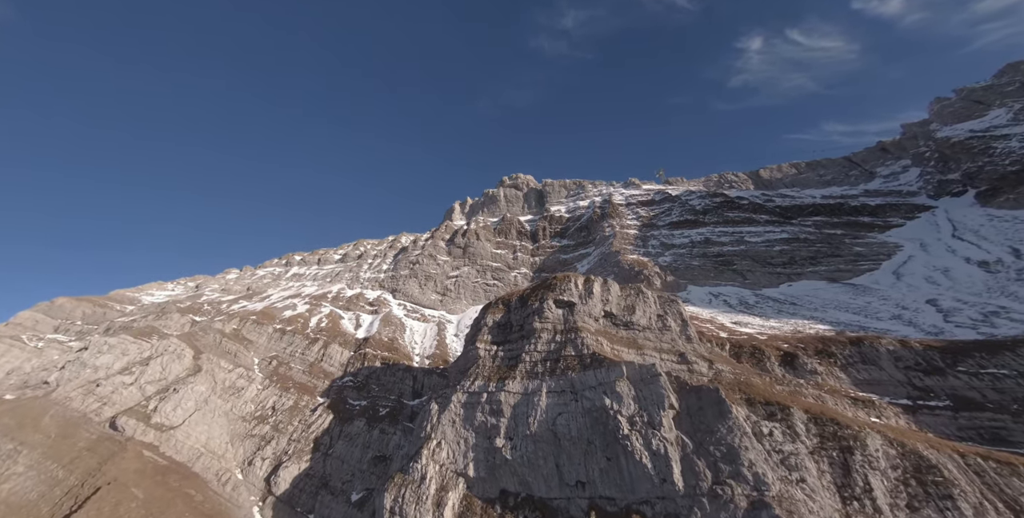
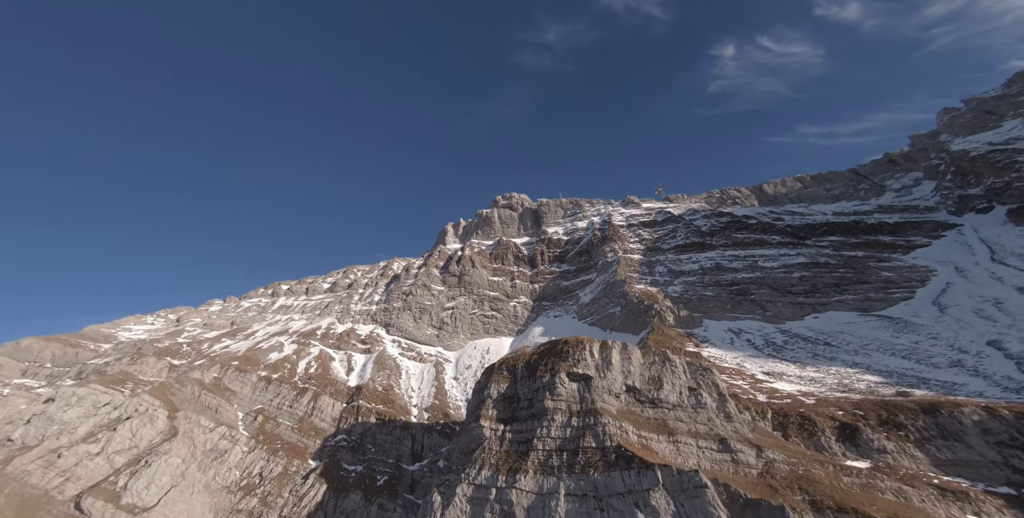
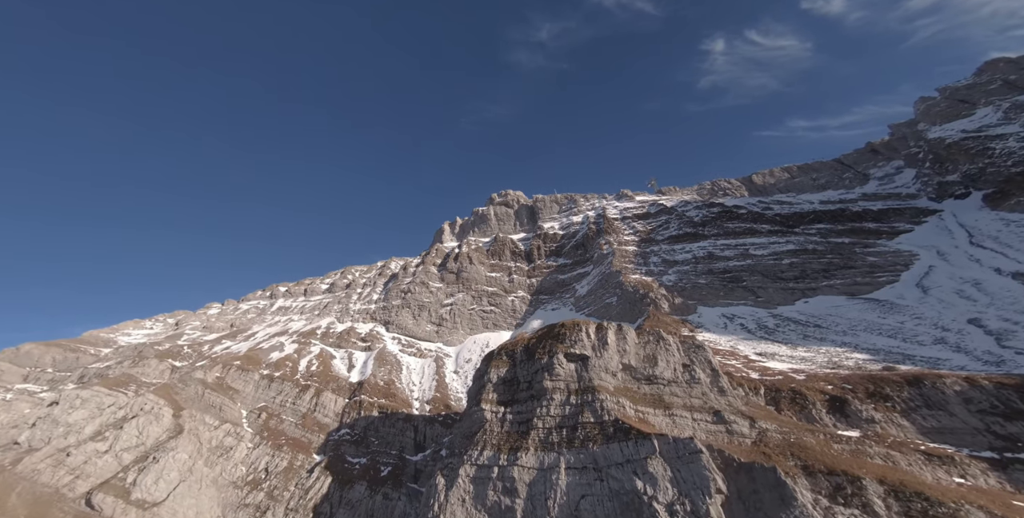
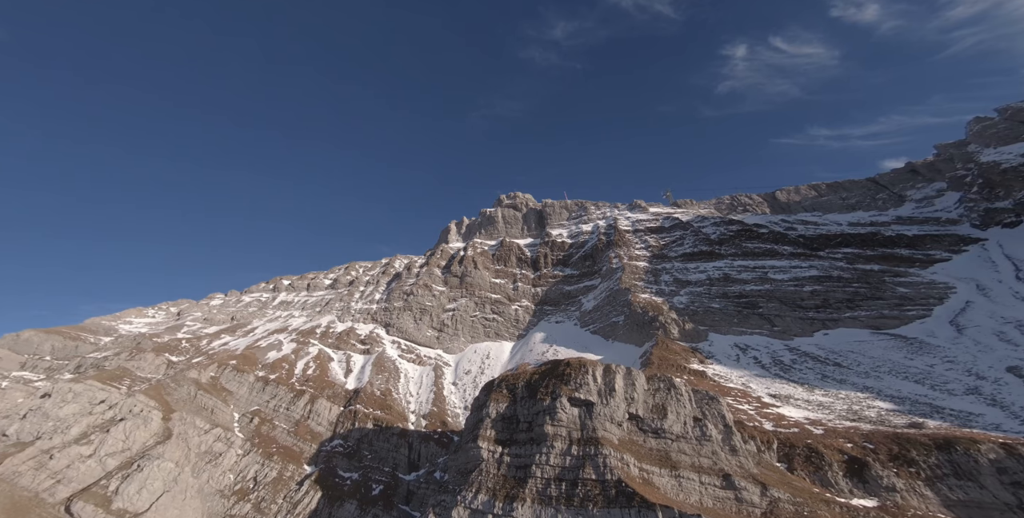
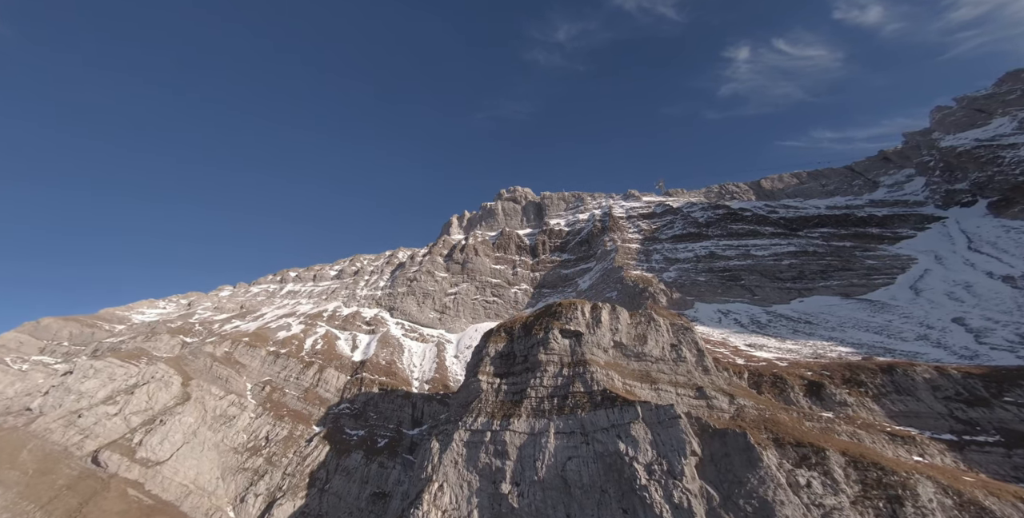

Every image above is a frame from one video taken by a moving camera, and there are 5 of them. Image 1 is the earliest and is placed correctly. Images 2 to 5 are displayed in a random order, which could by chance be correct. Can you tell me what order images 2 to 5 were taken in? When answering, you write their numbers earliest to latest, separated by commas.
5, 3, 2, 4
